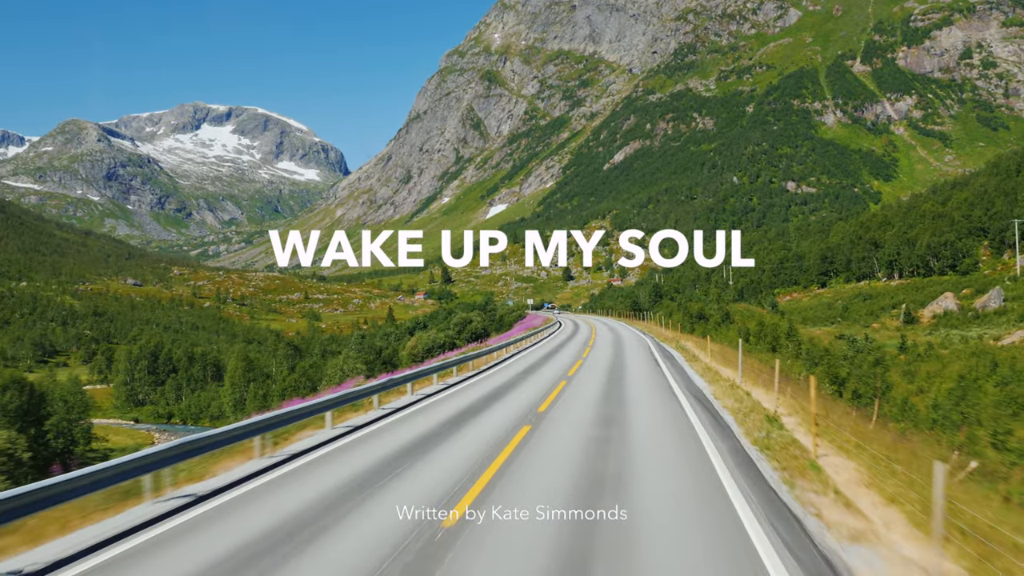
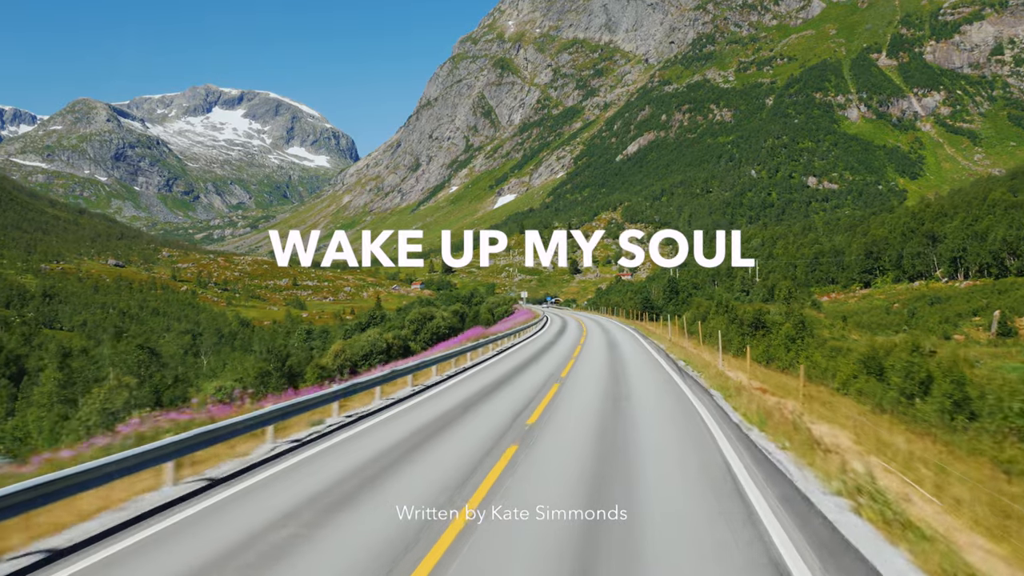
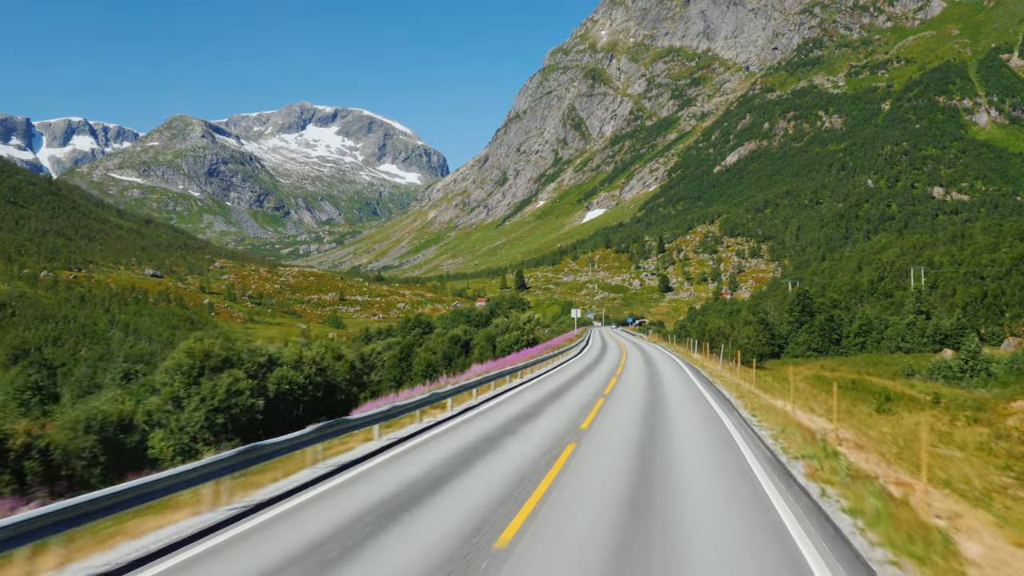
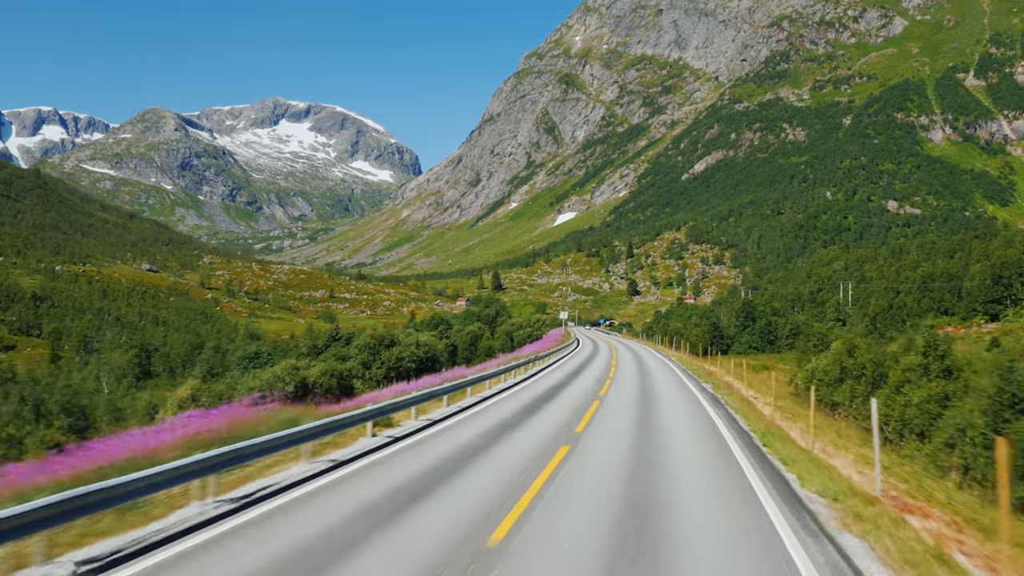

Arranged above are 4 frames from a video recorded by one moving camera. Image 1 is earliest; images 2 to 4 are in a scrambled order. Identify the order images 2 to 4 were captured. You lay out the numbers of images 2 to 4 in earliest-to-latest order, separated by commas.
2, 4, 3
